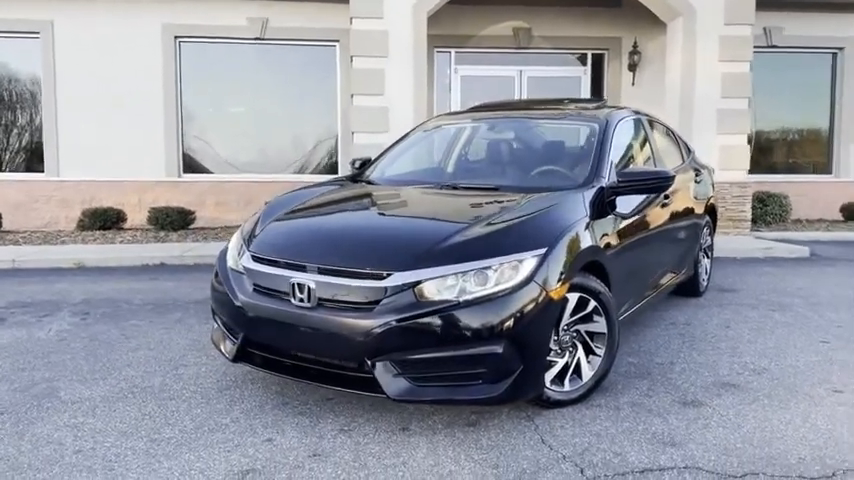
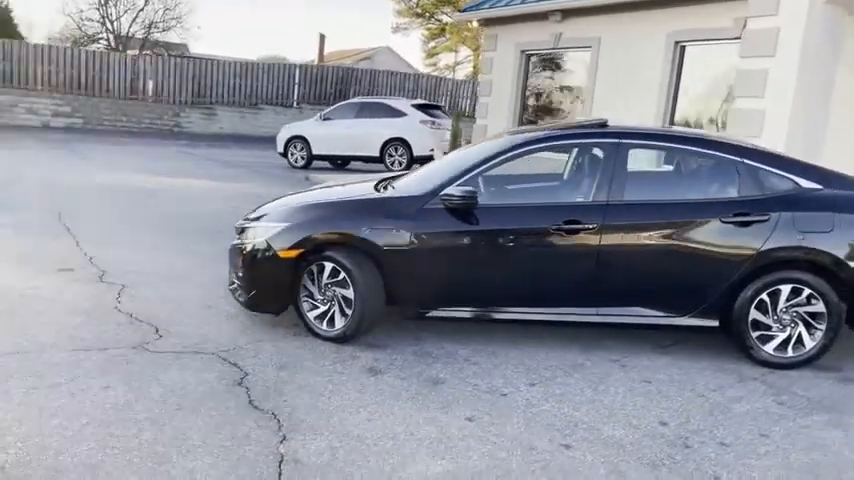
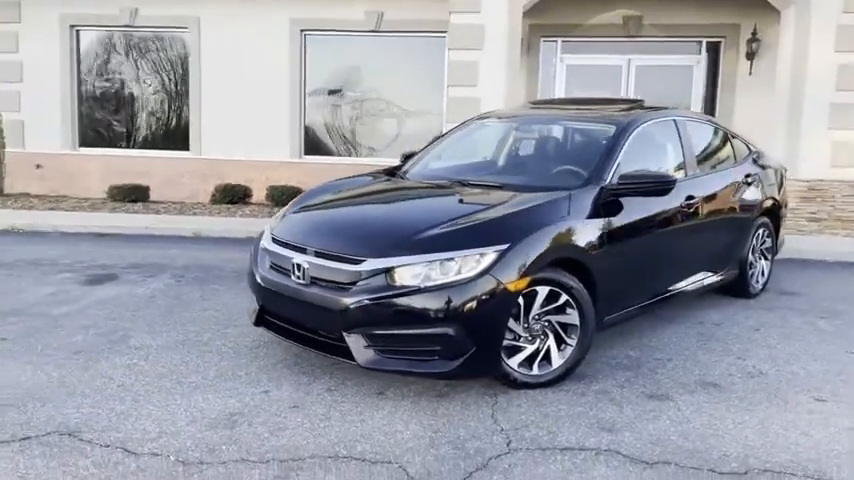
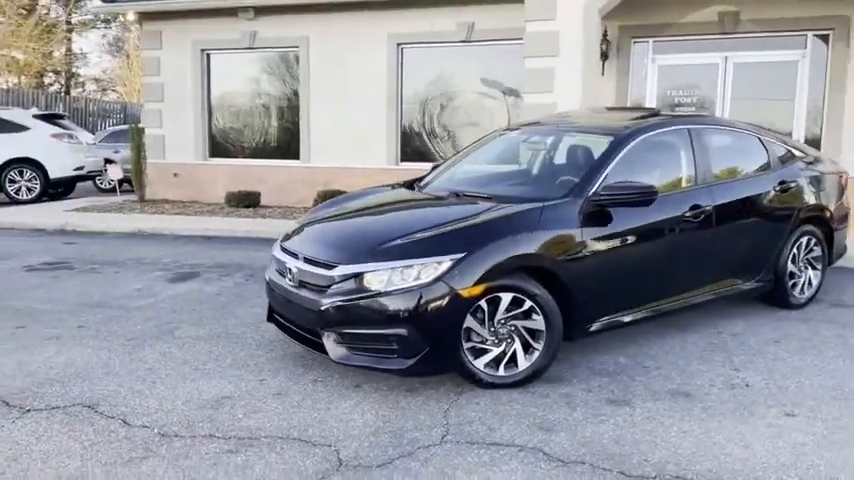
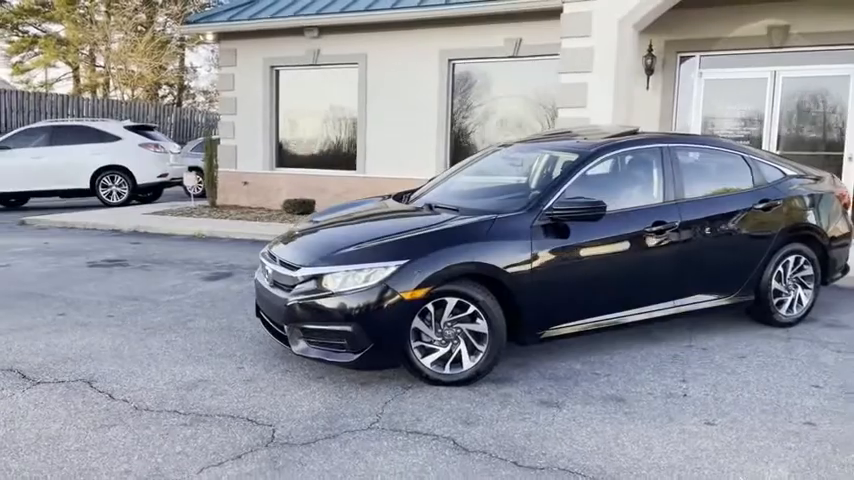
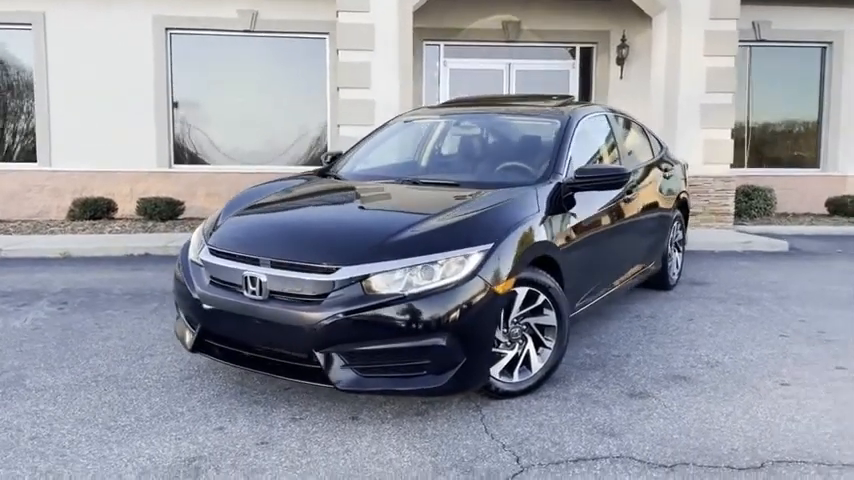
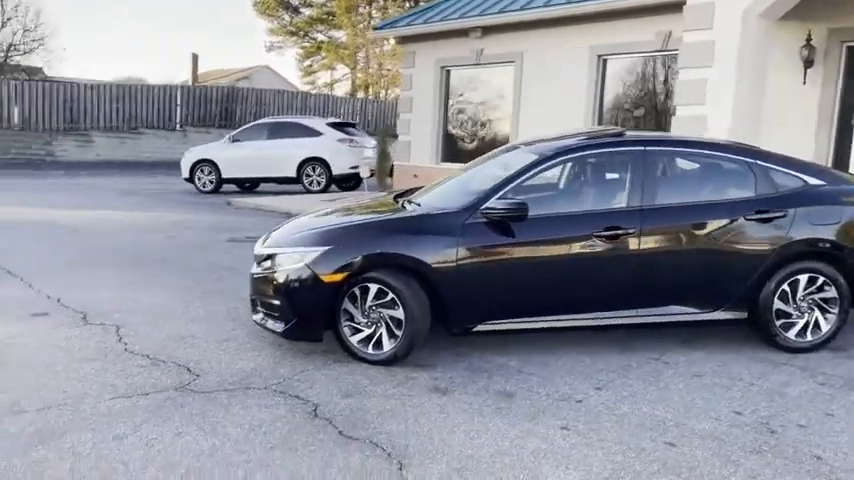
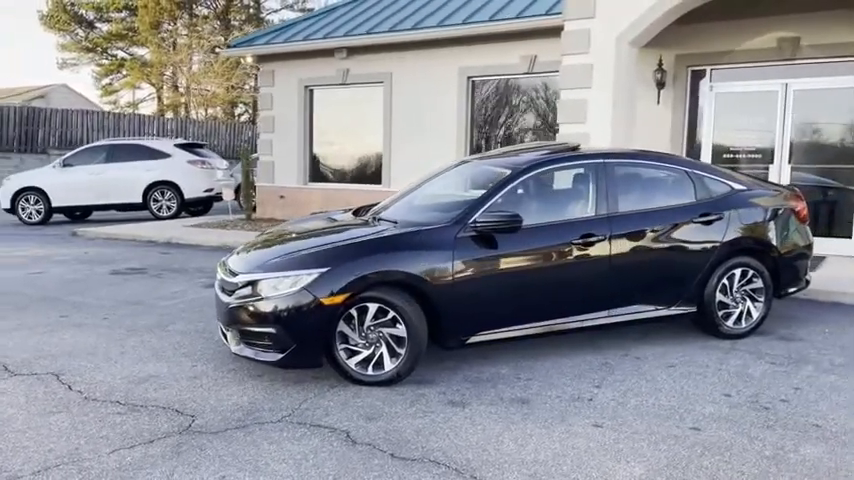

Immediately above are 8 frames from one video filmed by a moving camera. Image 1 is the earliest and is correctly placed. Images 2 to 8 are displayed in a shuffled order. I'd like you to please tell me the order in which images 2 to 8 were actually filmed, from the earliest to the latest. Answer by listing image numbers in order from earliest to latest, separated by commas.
6, 3, 4, 5, 8, 7, 2
